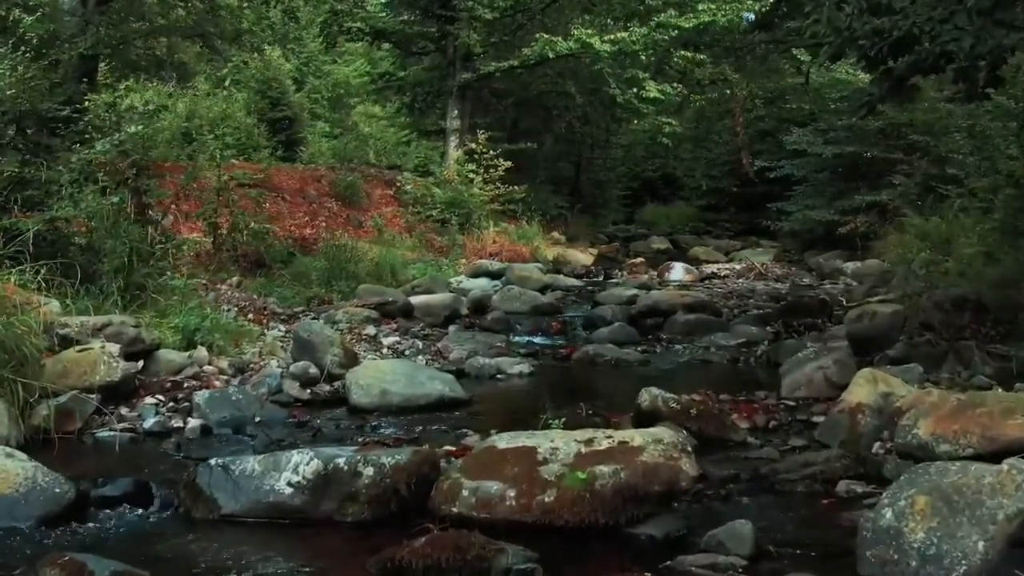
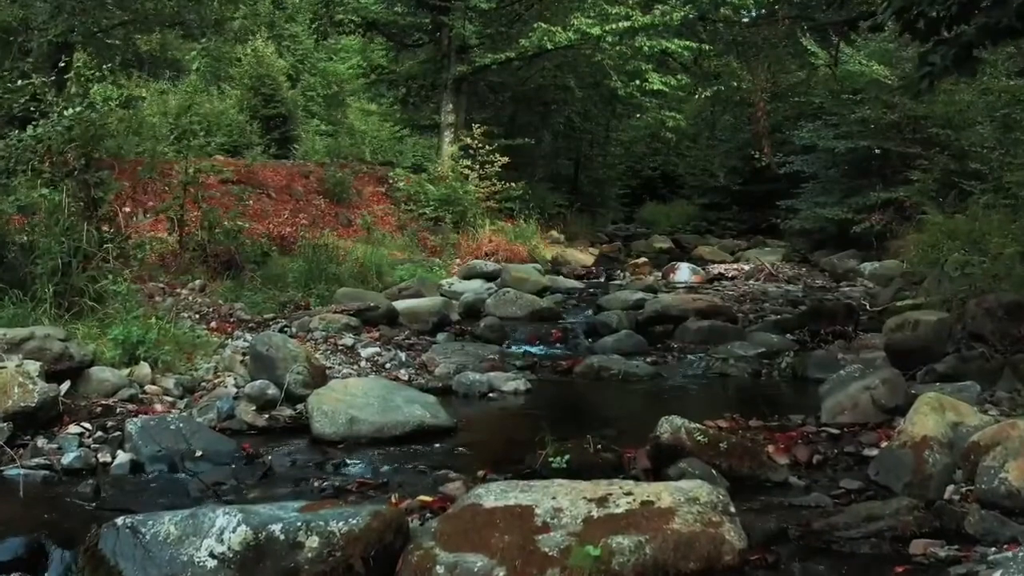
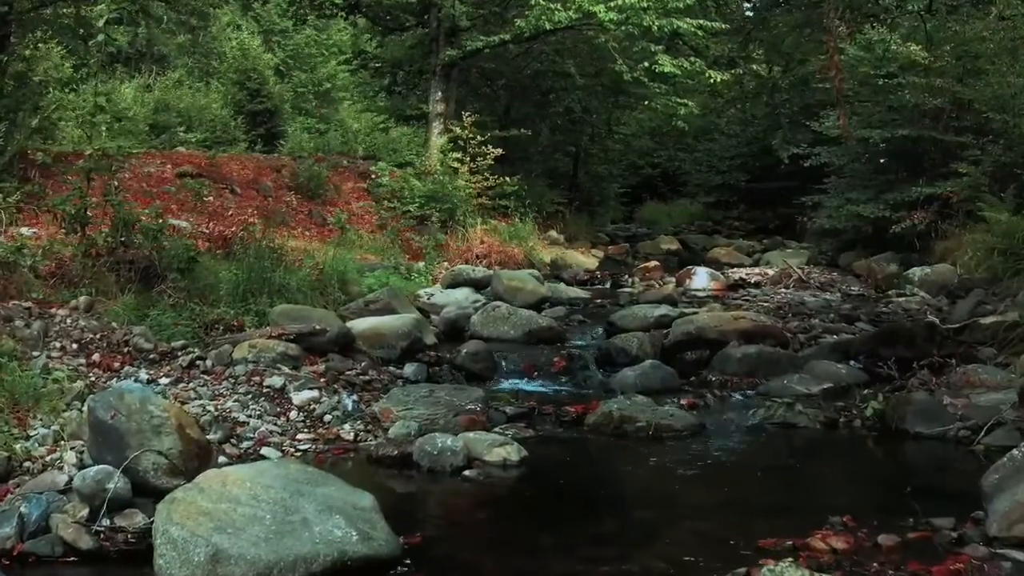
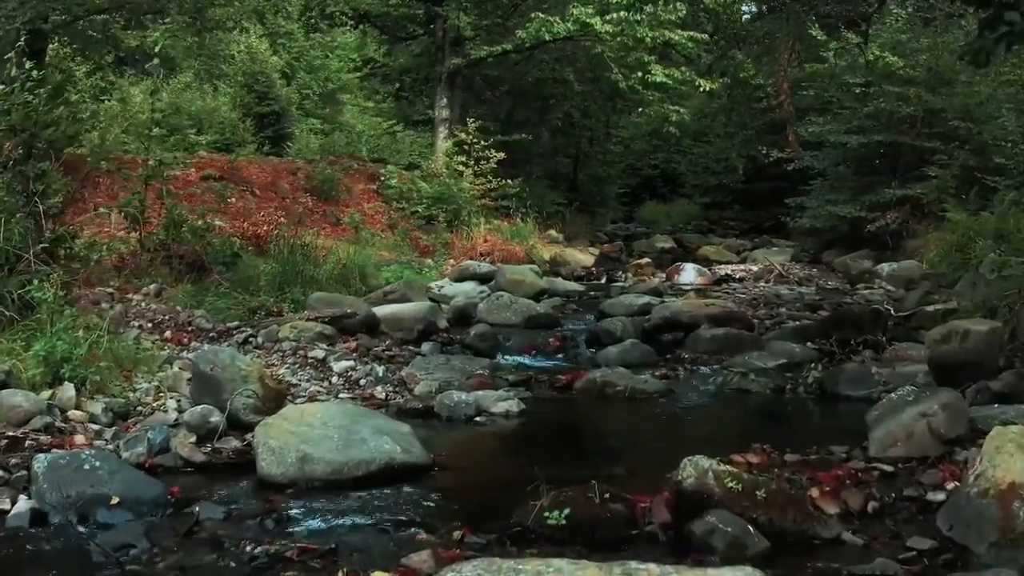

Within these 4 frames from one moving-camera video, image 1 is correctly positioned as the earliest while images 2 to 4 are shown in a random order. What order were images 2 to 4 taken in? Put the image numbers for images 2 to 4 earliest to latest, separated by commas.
2, 4, 3
